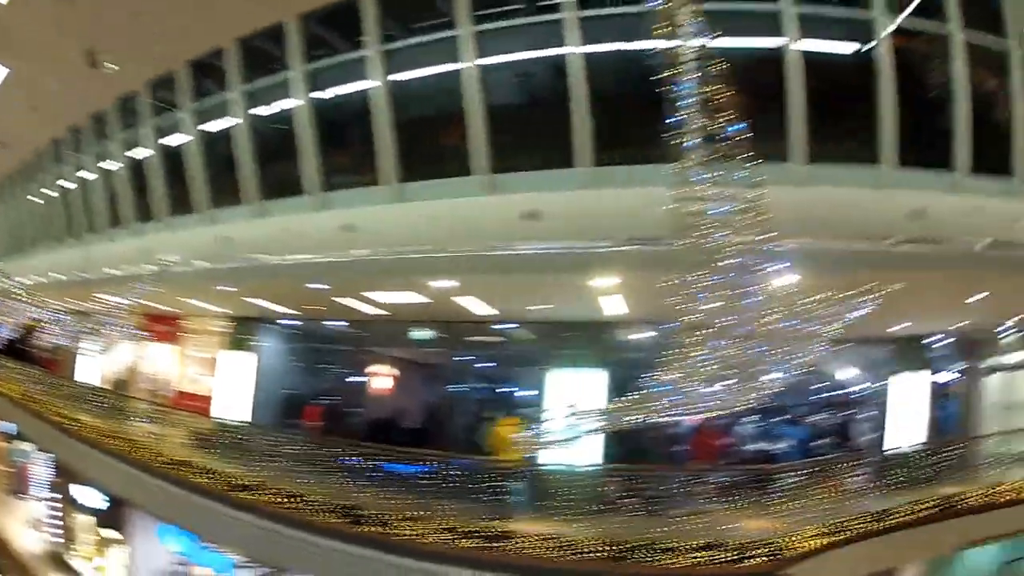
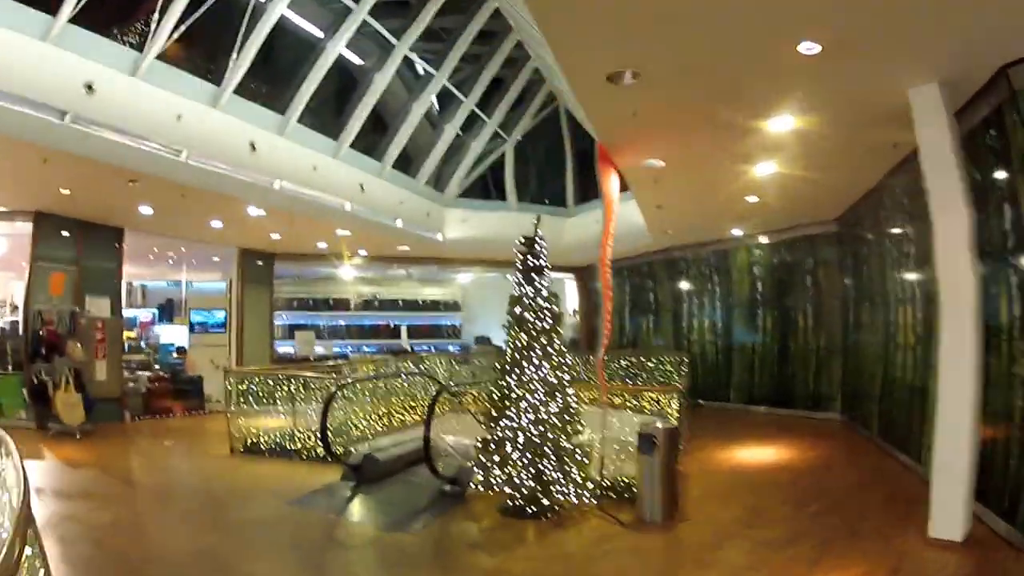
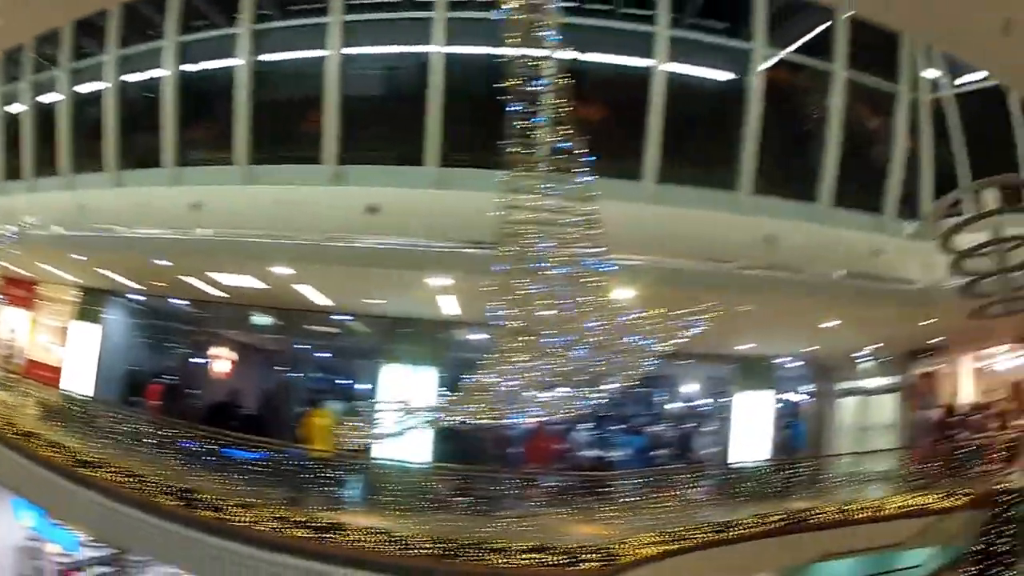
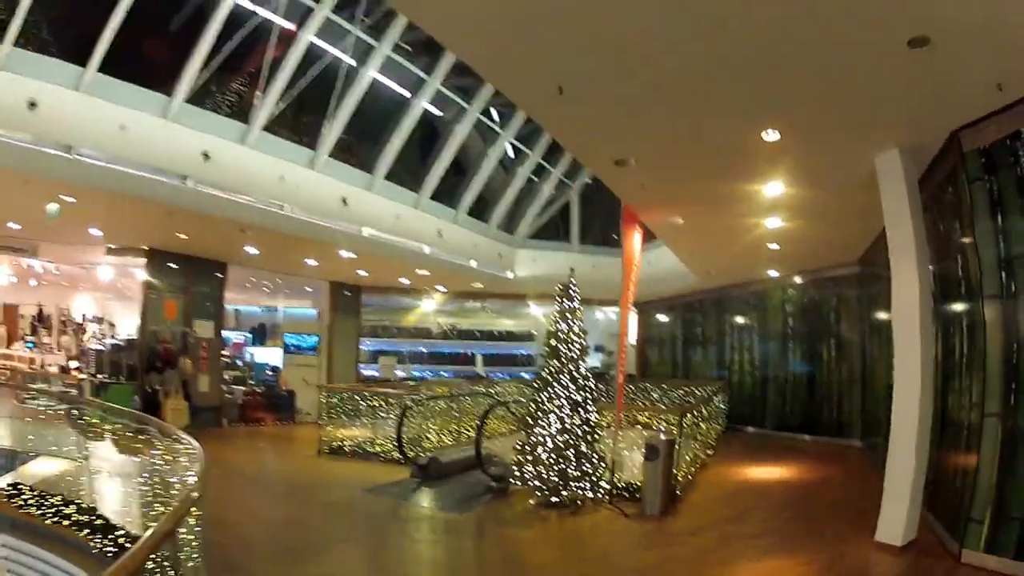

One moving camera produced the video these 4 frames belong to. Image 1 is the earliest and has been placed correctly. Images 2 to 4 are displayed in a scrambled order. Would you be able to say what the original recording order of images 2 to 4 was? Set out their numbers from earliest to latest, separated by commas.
3, 4, 2
